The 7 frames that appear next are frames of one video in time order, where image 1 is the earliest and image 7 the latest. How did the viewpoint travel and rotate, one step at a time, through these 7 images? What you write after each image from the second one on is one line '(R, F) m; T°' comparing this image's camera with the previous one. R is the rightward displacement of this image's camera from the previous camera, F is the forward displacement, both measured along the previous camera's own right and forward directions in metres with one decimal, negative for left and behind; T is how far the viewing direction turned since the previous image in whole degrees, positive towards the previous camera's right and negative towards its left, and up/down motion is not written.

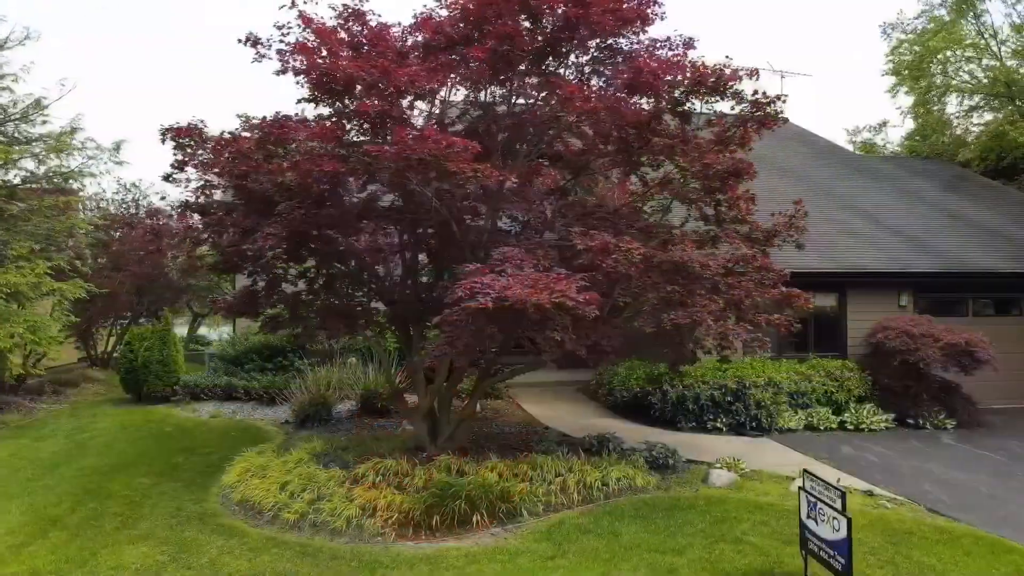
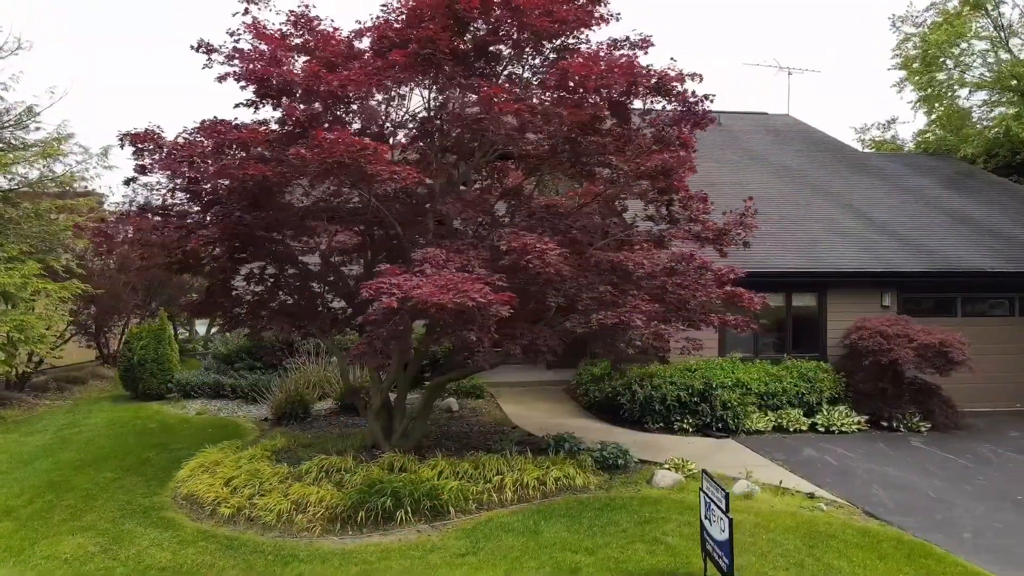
(+0.8, 0.0) m; -3°
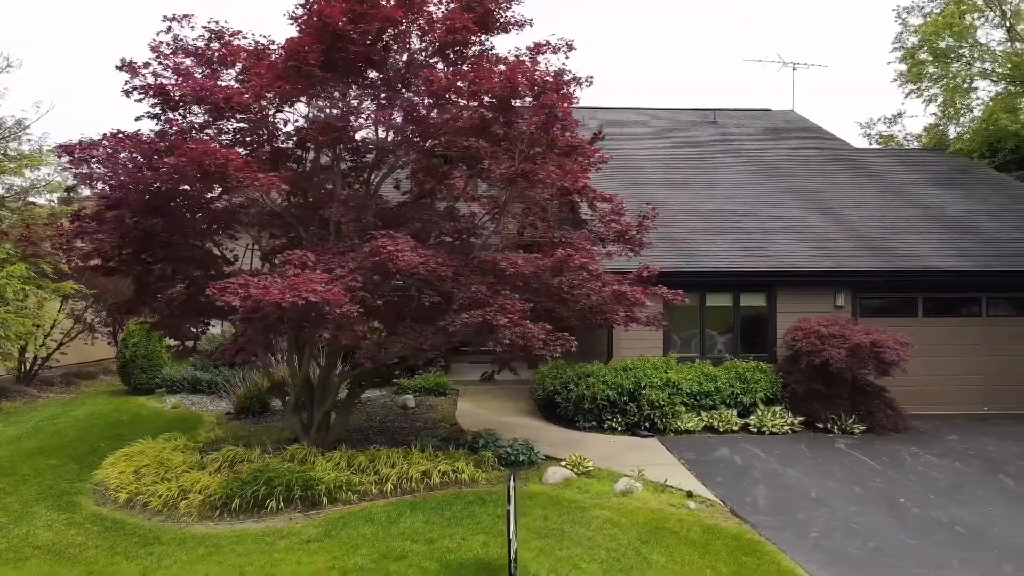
(+1.5, -0.1) m; -5°
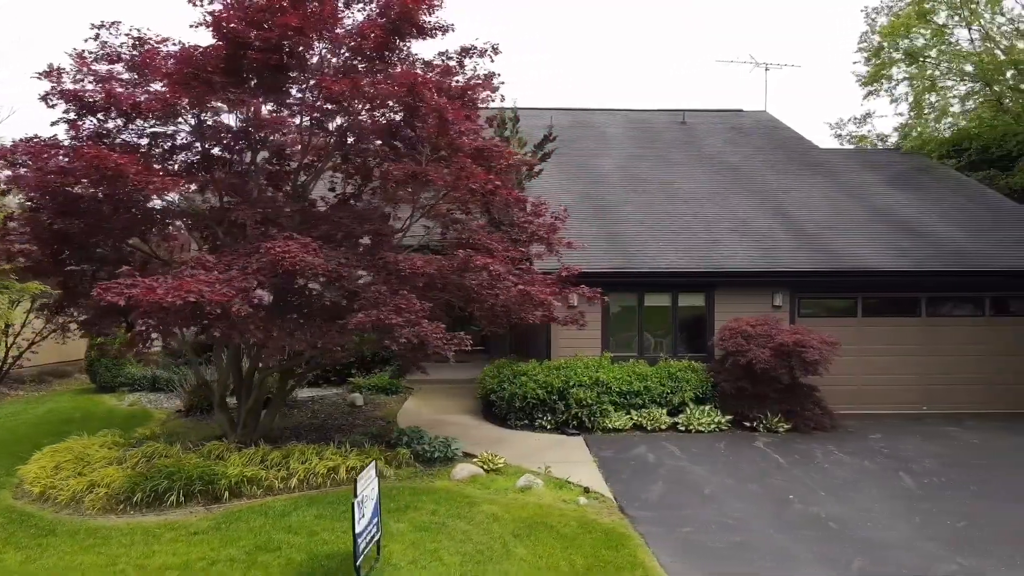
(+0.9, -0.1) m; -1°
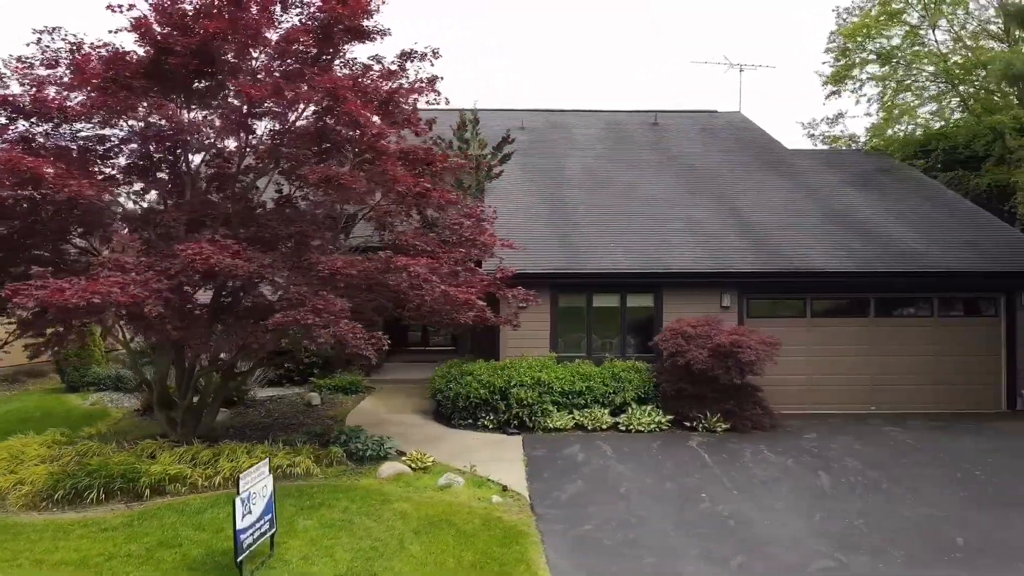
(+0.7, -0.1) m; 0°
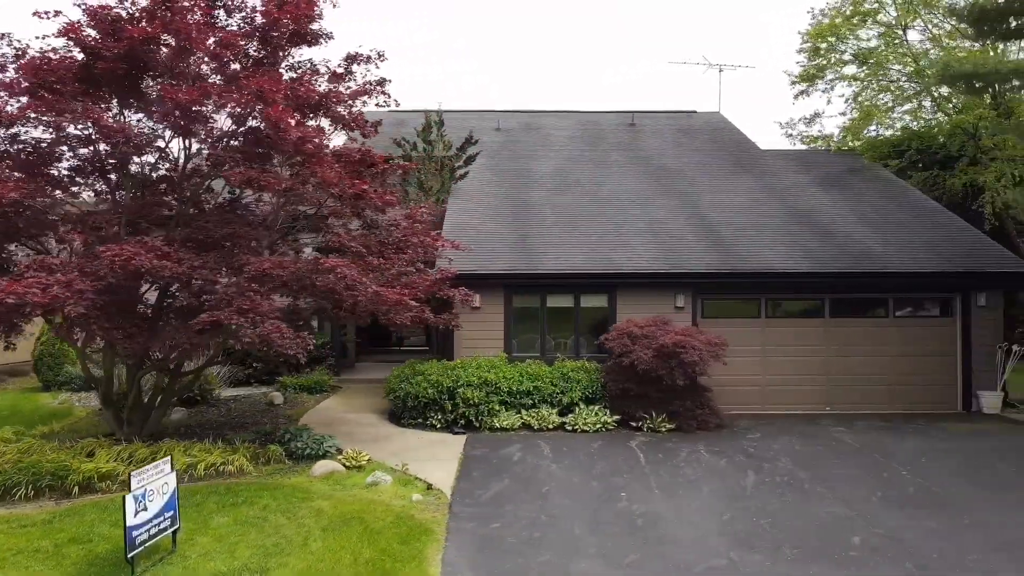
(+0.7, -0.1) m; -1°
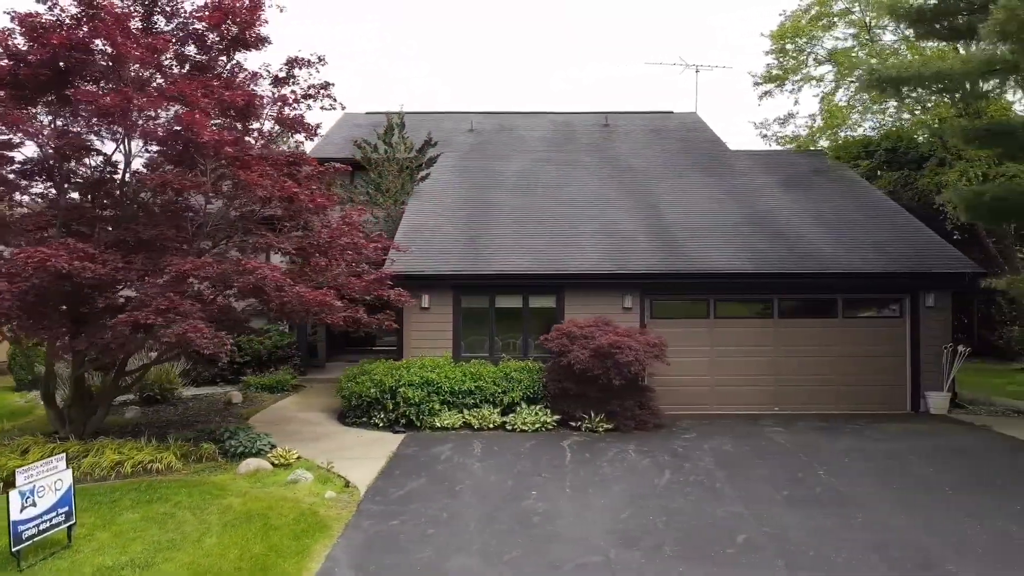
(+0.8, -0.1) m; -1°
